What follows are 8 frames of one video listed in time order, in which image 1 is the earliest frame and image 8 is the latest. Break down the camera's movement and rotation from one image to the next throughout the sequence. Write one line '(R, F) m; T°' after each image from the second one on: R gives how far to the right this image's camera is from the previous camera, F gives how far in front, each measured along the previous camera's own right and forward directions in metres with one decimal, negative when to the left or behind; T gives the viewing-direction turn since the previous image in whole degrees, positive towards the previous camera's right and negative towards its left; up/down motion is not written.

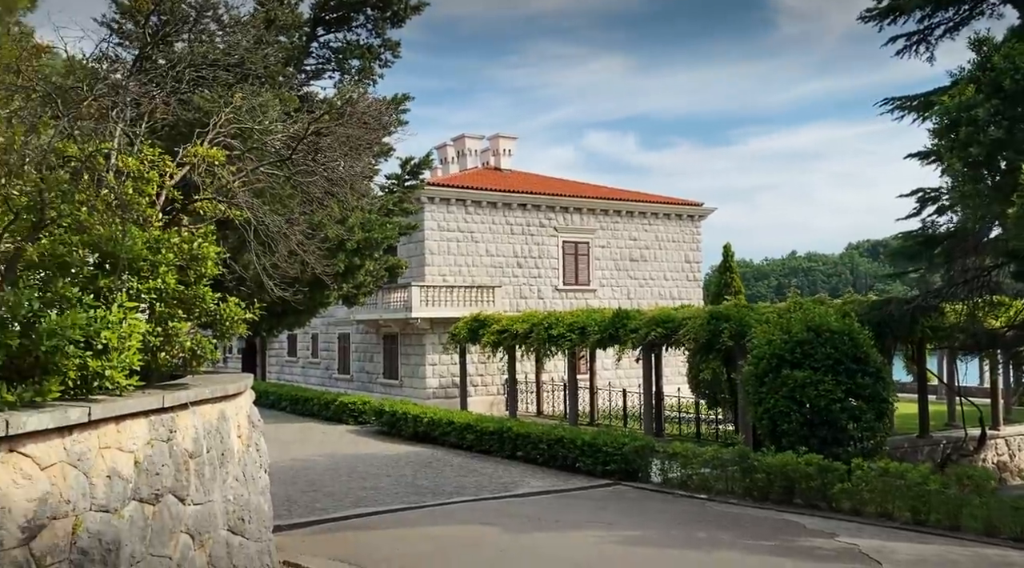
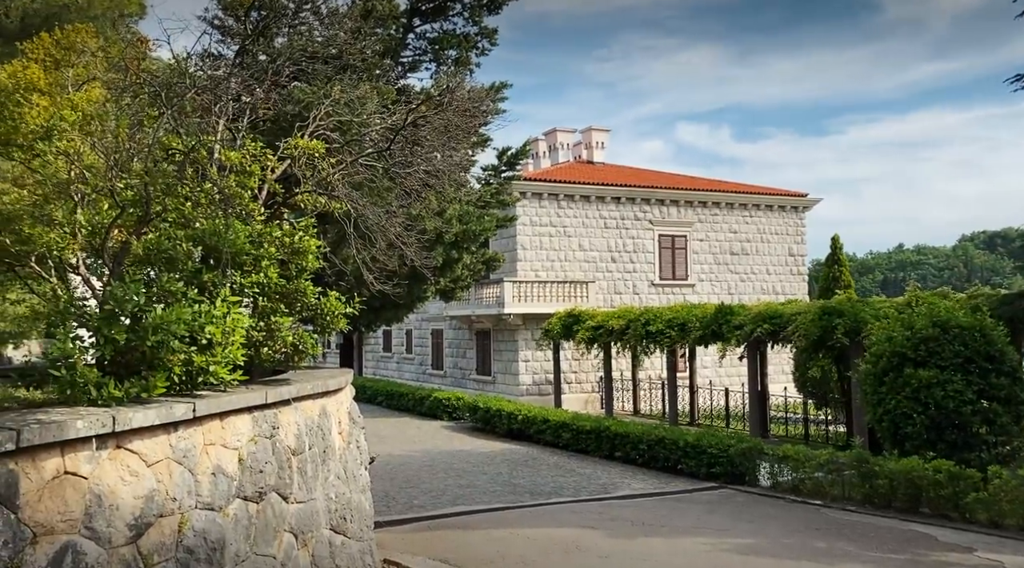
(-0.1, +0.2) m; -5°
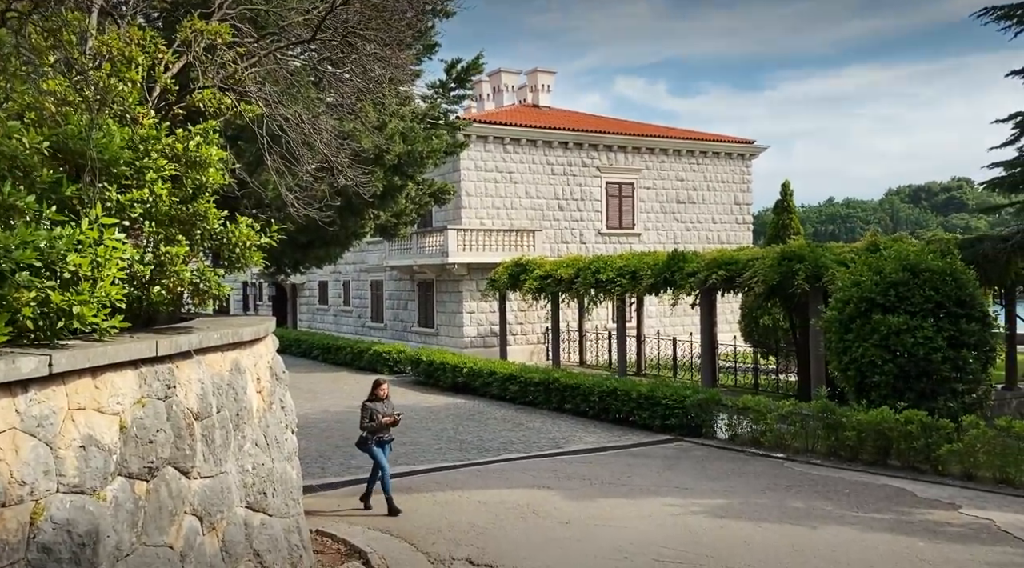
(-0.1, +1.2) m; +3°
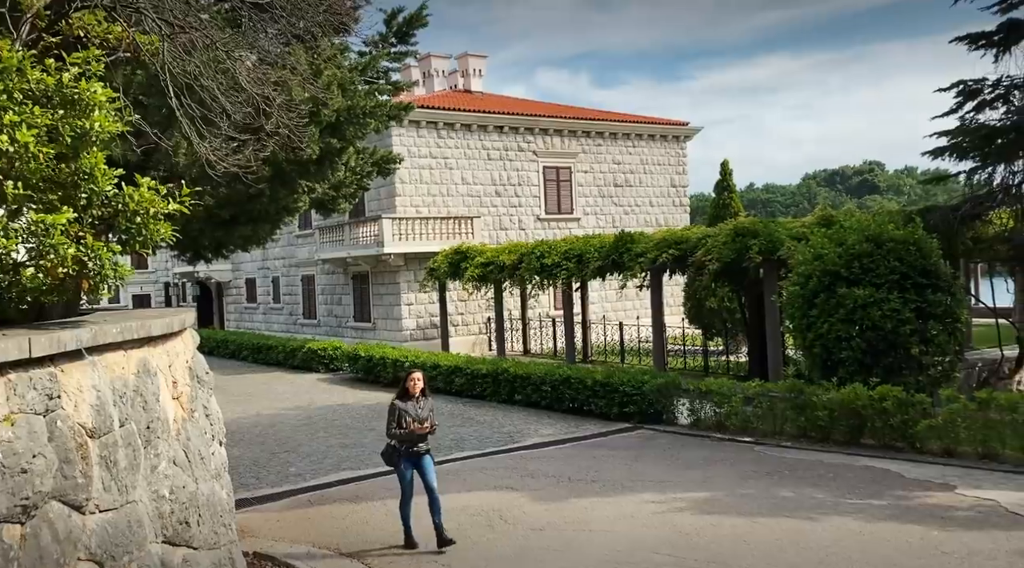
(-0.2, +1.0) m; +4°
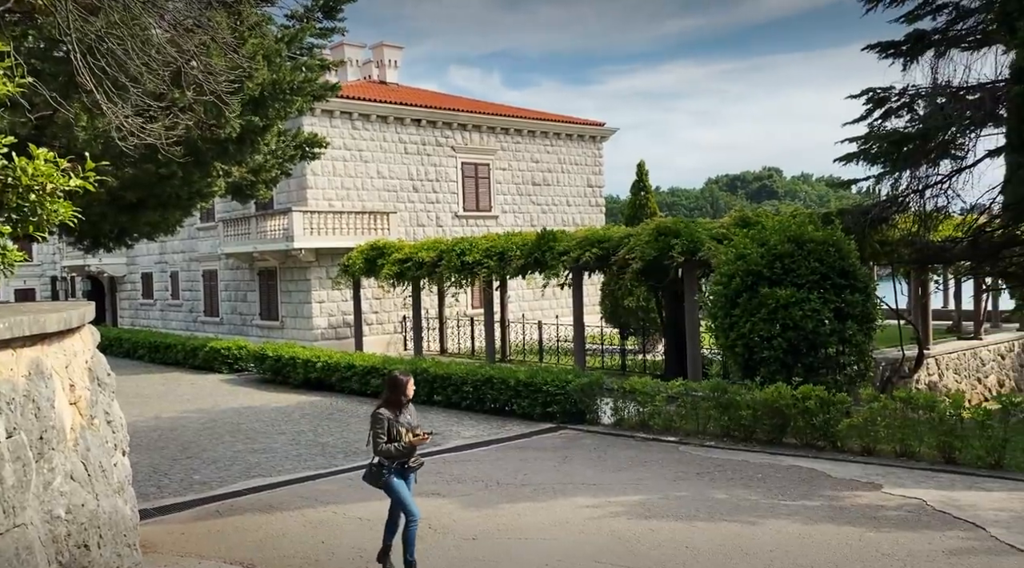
(-0.1, +0.5) m; +5°
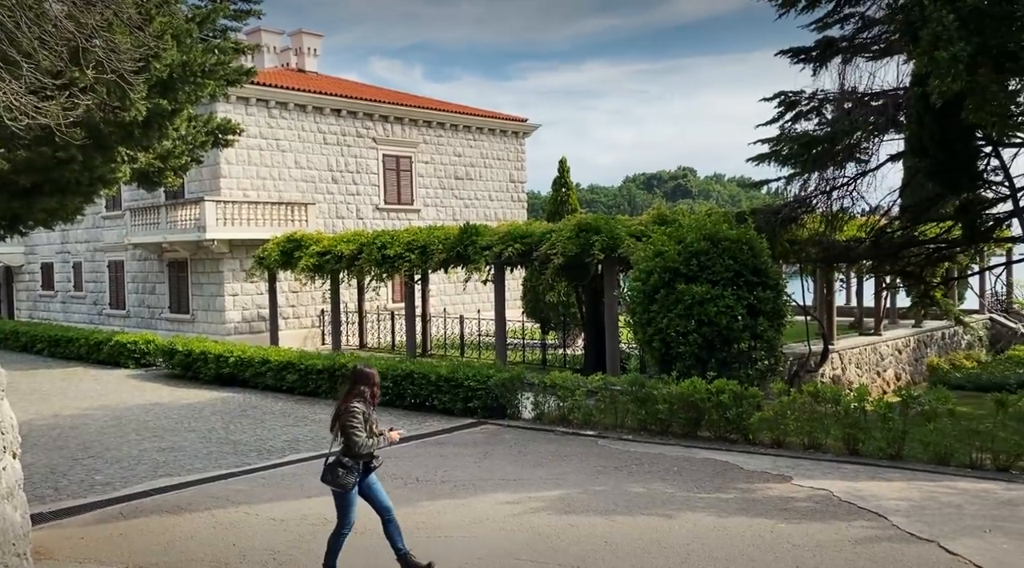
(0.0, +0.1) m; +4°
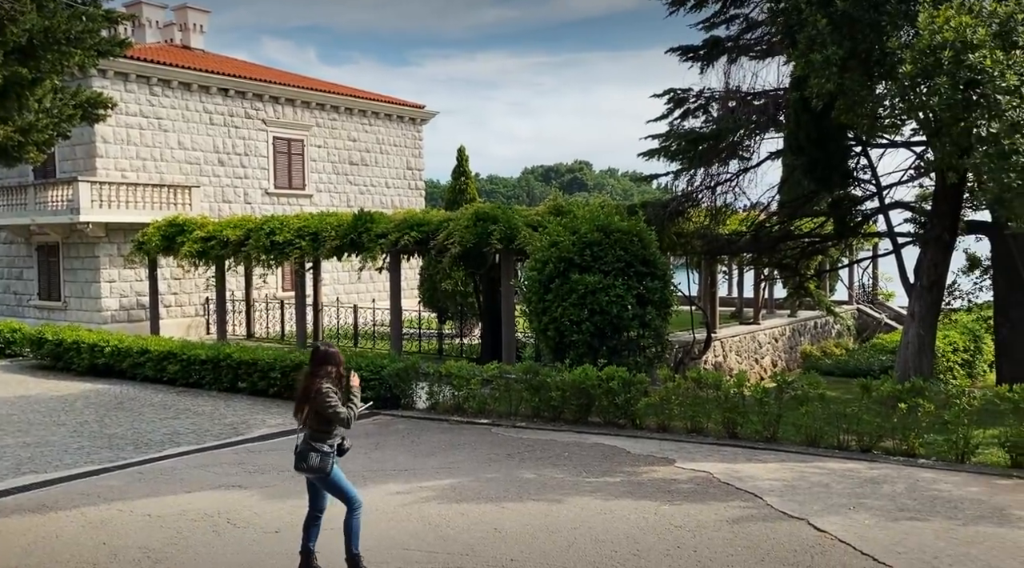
(+0.1, -0.1) m; +6°
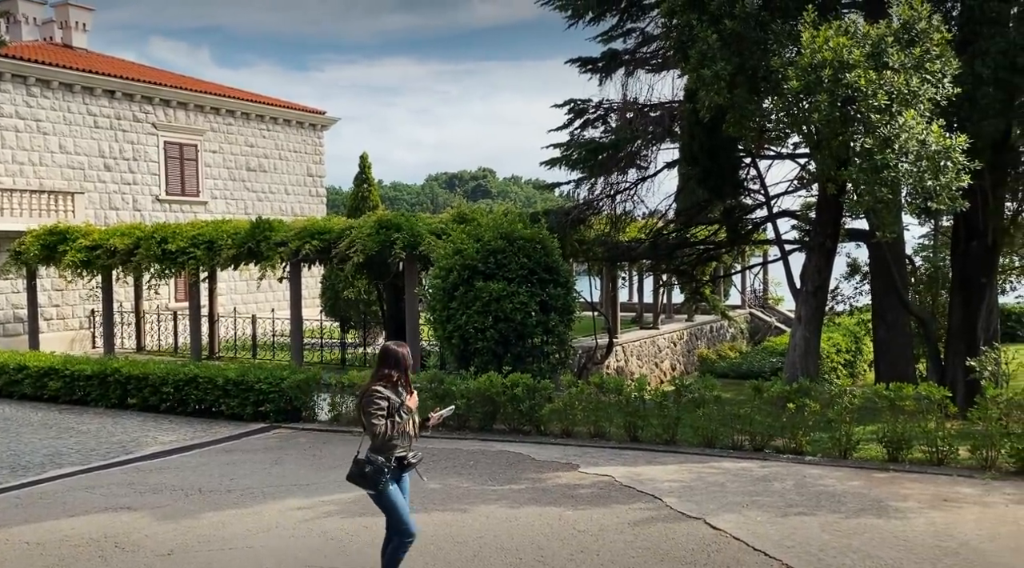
(0.0, -0.1) m; +5°
